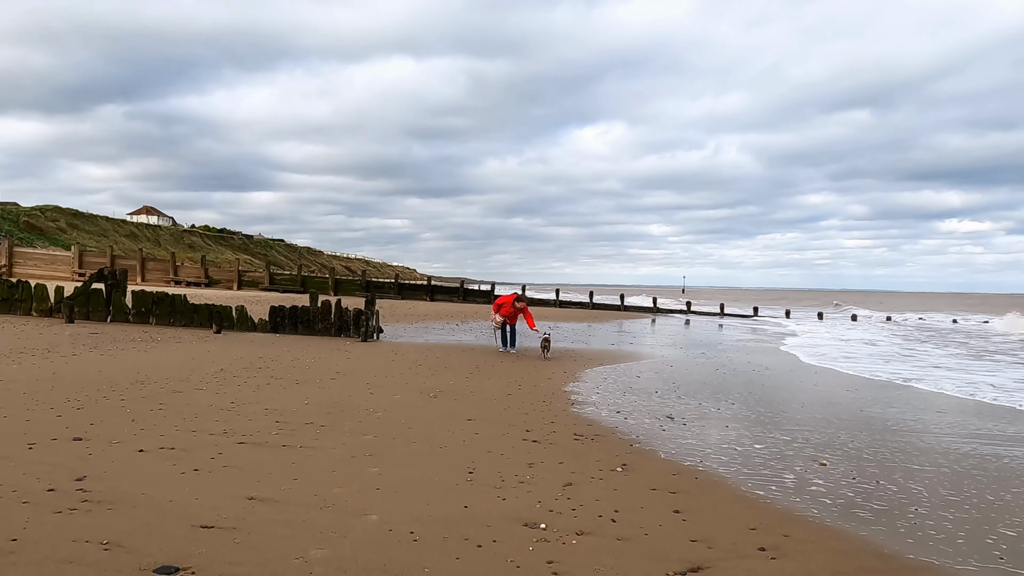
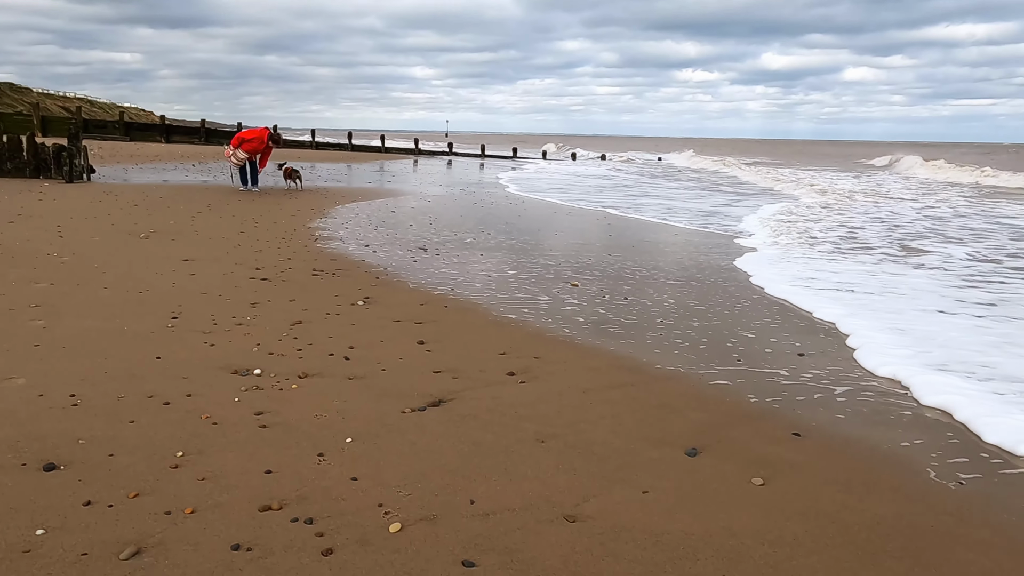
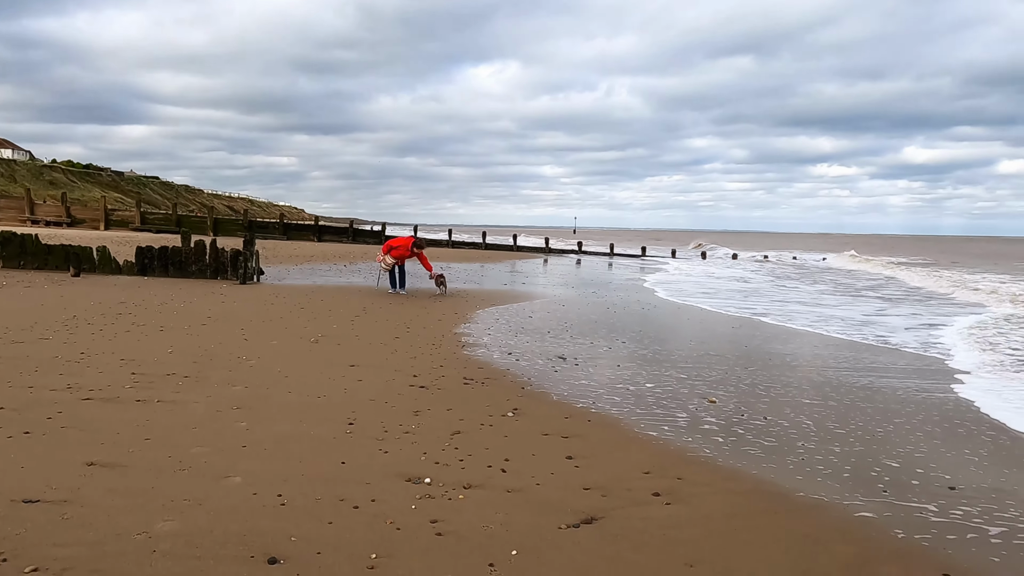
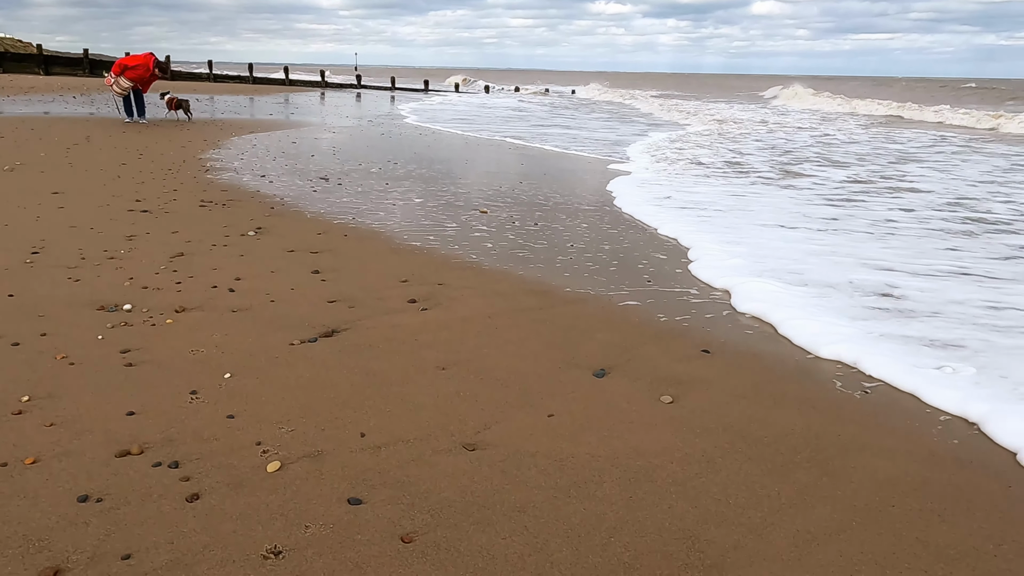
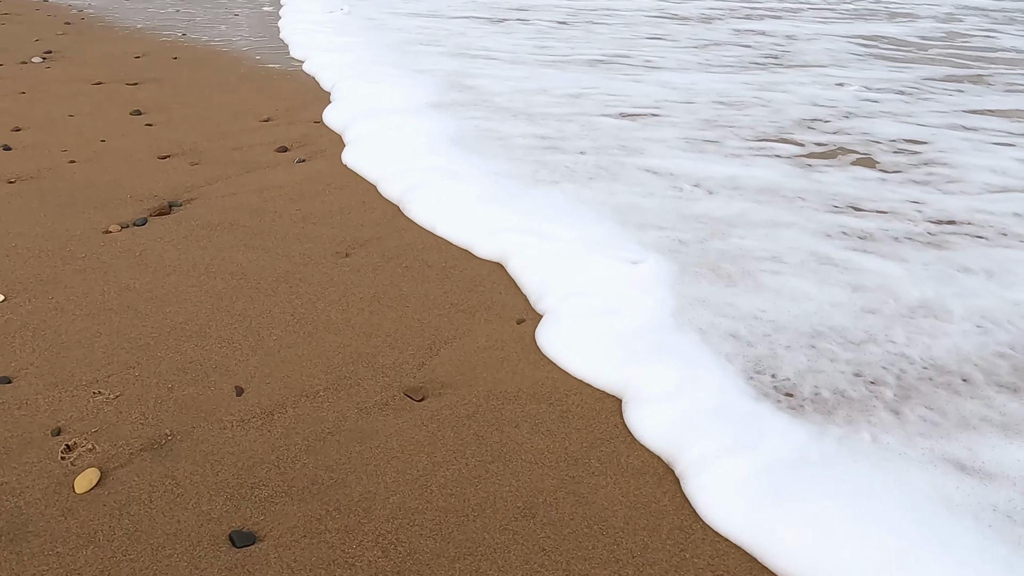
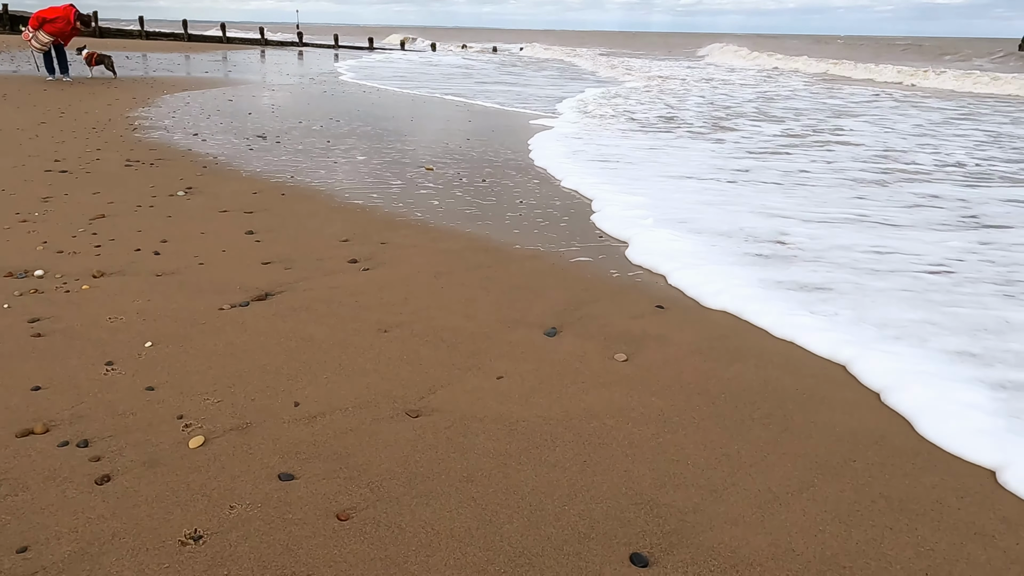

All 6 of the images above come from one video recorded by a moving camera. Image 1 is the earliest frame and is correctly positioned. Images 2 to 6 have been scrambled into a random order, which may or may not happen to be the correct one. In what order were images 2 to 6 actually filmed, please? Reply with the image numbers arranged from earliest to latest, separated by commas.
3, 2, 4, 6, 5
